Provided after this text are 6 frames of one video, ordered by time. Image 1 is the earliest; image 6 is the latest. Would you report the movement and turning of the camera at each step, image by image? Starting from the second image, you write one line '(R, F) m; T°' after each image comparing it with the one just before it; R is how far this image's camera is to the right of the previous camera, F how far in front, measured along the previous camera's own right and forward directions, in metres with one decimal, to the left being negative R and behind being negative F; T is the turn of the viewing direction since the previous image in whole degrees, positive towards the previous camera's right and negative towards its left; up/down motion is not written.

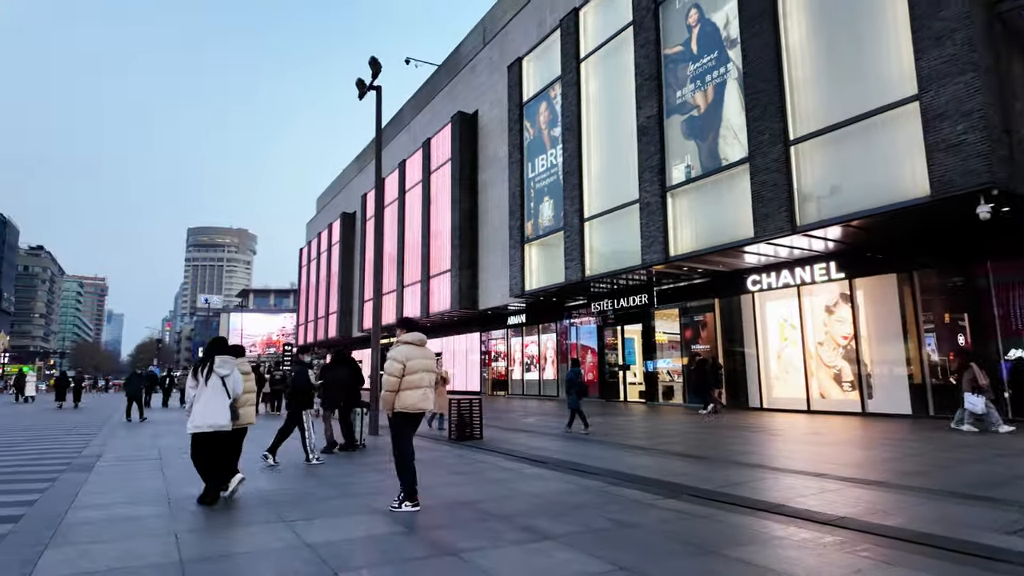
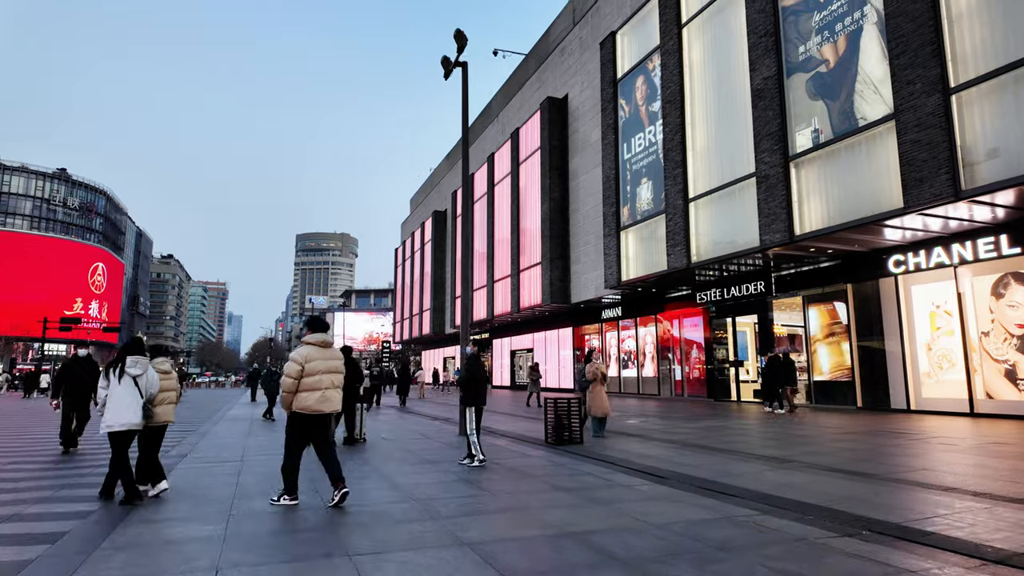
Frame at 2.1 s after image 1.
(-0.2, +1.4) m; -9°
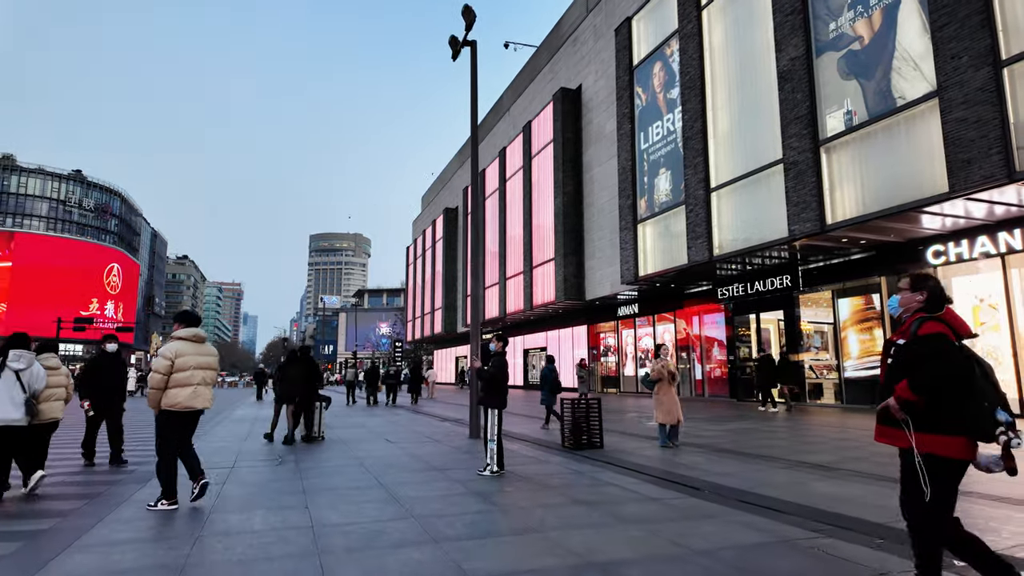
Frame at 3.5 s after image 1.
(0.0, +0.9) m; -1°
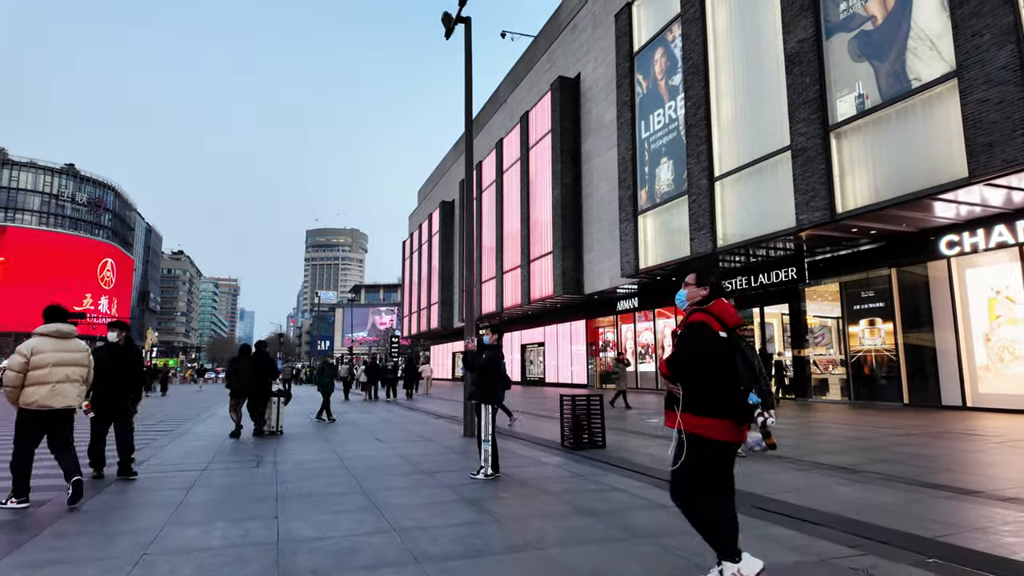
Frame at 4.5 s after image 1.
(0.0, +0.7) m; 0°
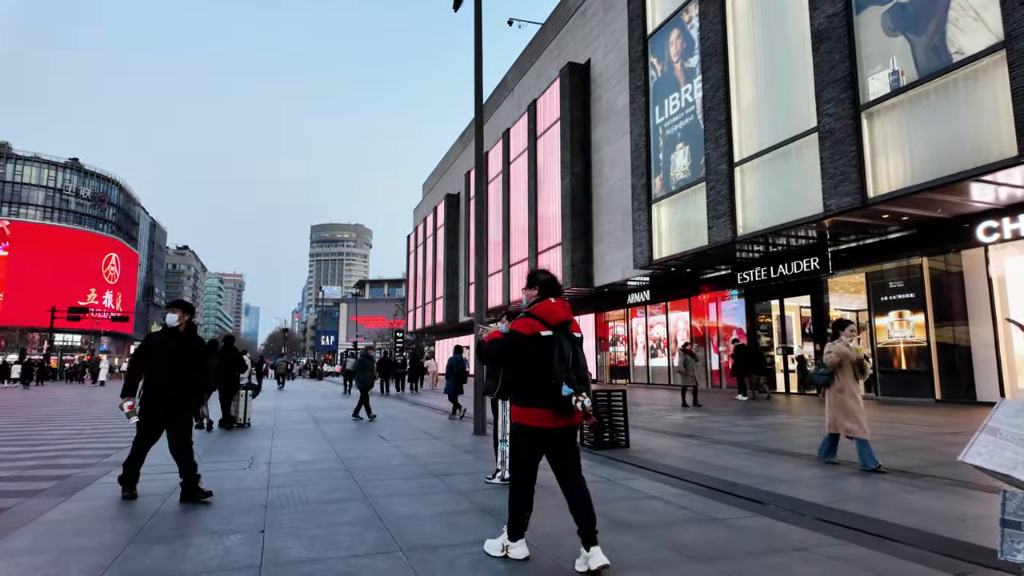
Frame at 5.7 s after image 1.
(-0.2, +0.8) m; 0°
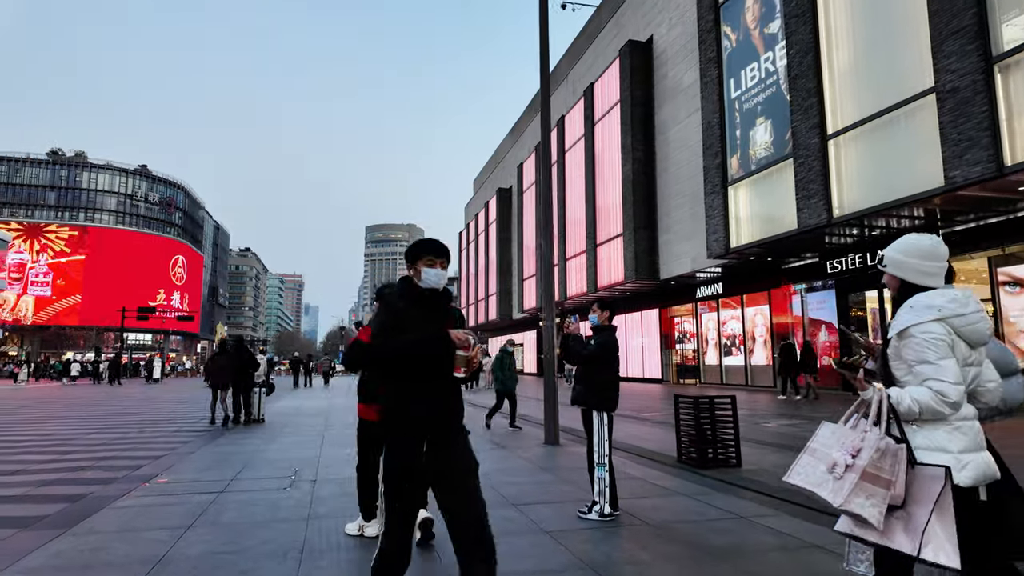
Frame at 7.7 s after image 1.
(-0.4, +1.4) m; -5°
